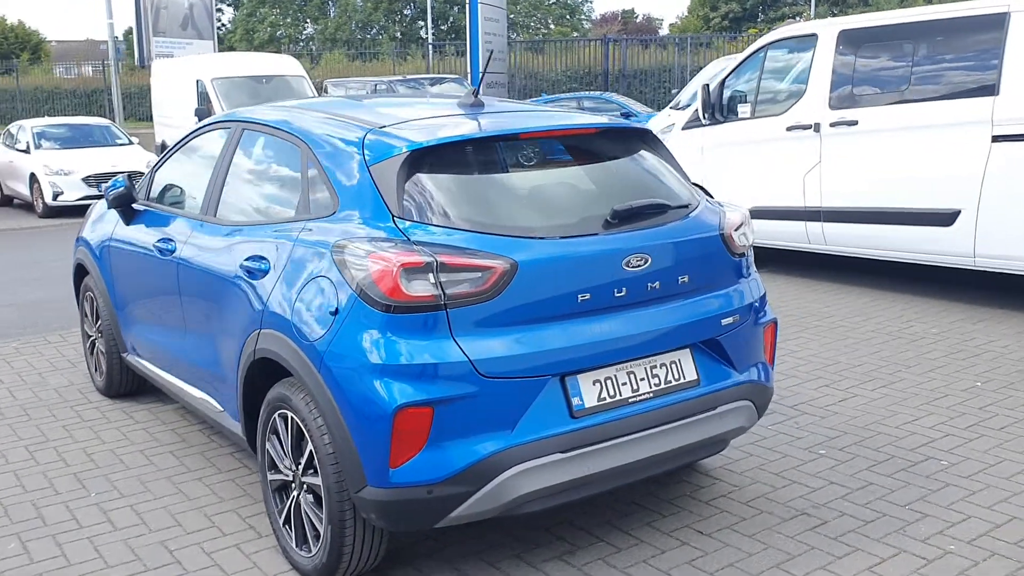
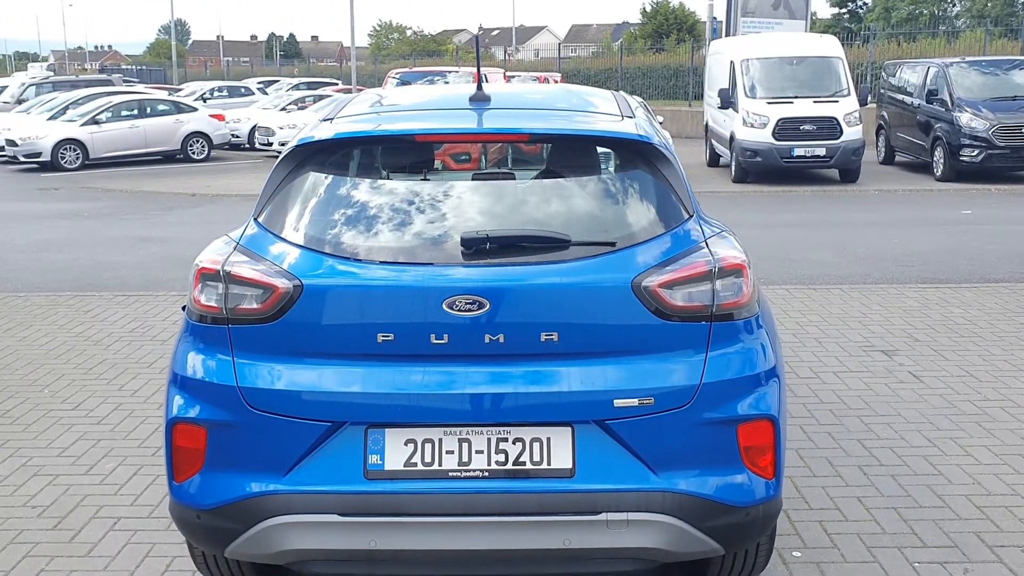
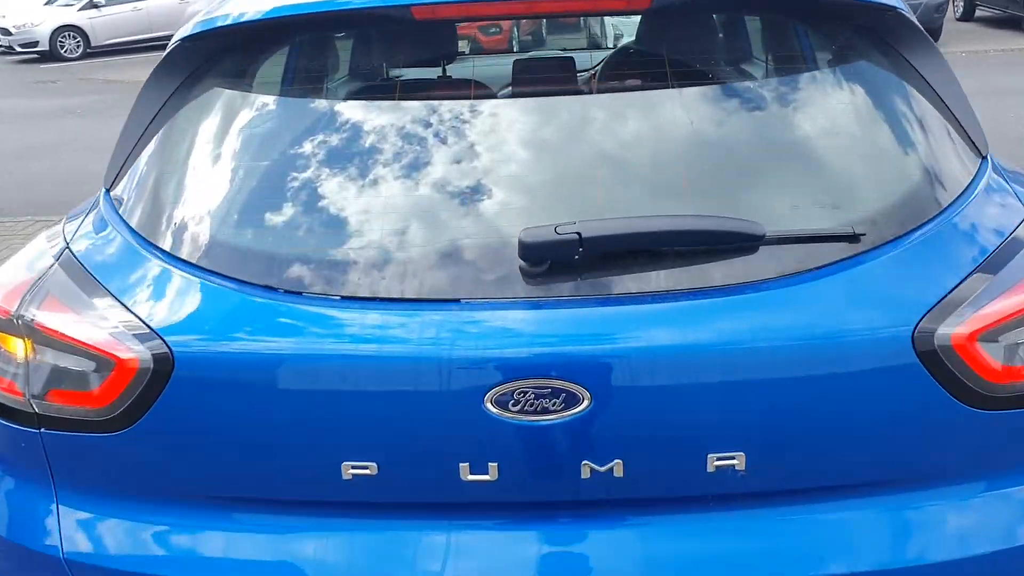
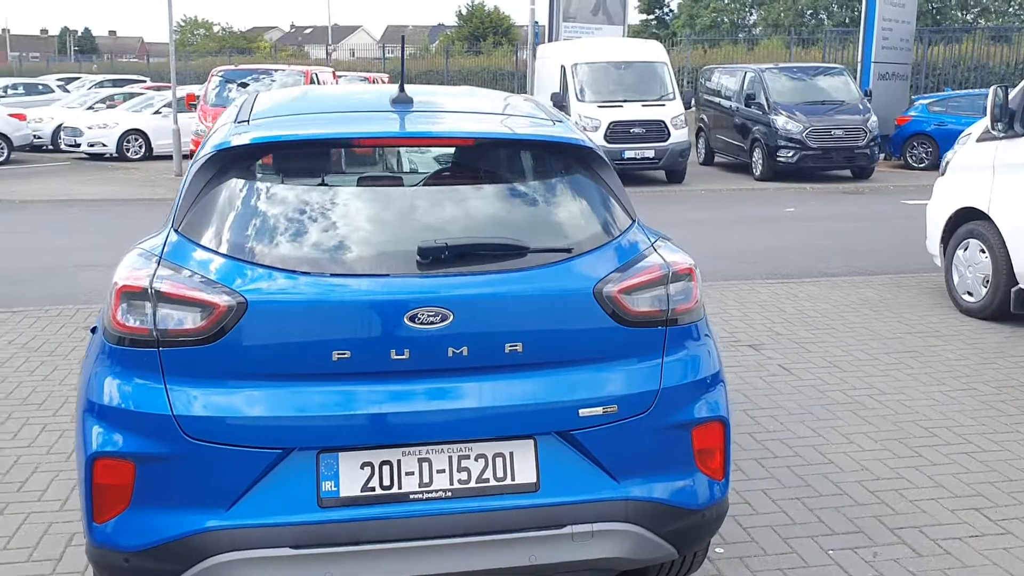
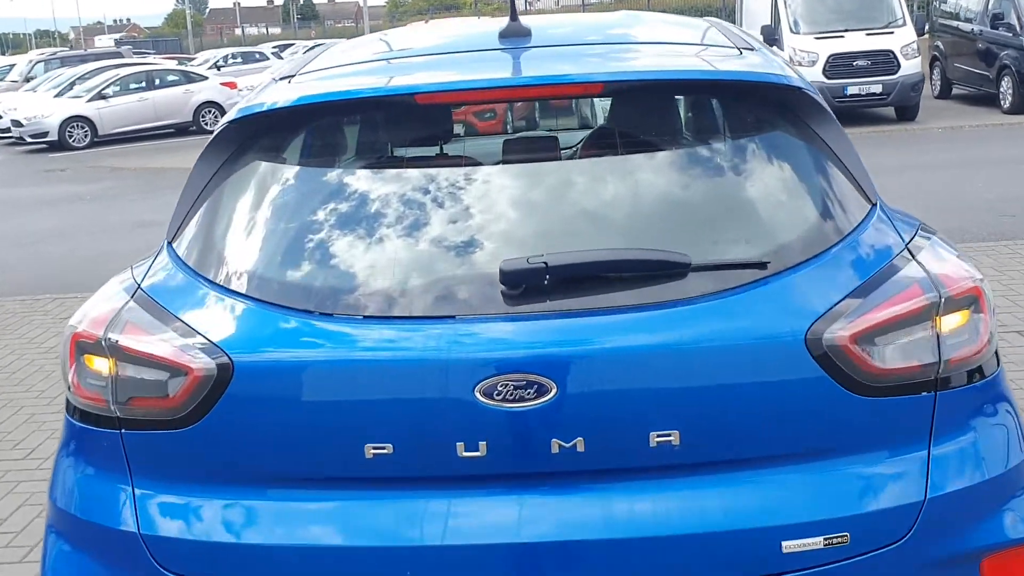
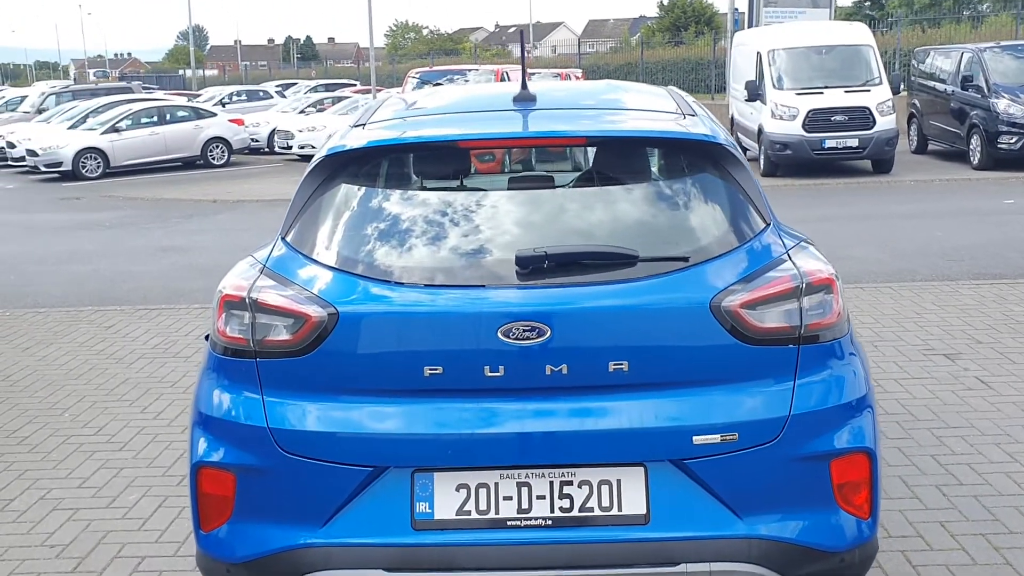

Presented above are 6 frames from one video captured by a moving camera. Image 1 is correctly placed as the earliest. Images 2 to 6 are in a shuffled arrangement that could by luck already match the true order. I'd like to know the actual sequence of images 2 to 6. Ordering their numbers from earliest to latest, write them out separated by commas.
4, 2, 6, 5, 3
